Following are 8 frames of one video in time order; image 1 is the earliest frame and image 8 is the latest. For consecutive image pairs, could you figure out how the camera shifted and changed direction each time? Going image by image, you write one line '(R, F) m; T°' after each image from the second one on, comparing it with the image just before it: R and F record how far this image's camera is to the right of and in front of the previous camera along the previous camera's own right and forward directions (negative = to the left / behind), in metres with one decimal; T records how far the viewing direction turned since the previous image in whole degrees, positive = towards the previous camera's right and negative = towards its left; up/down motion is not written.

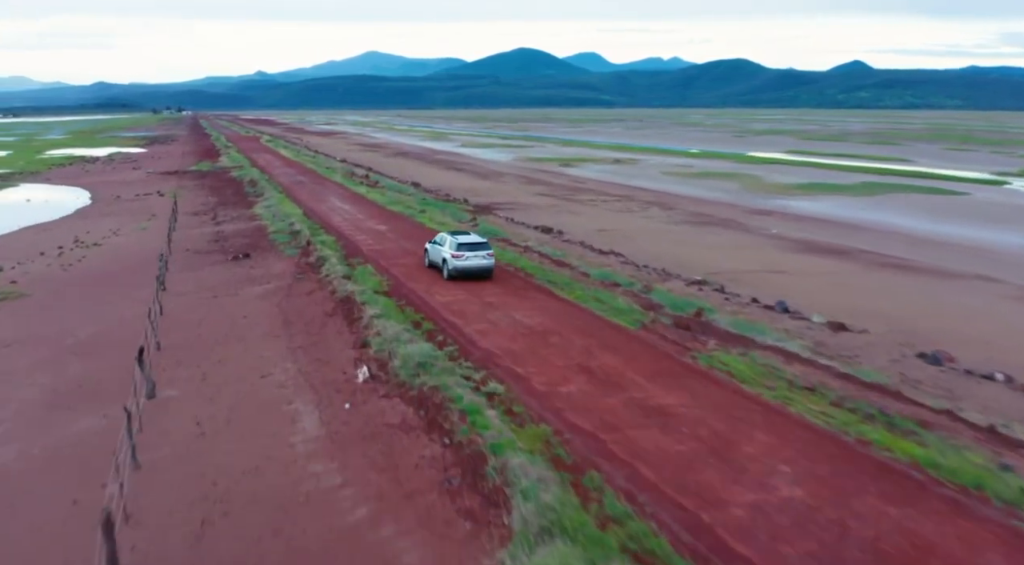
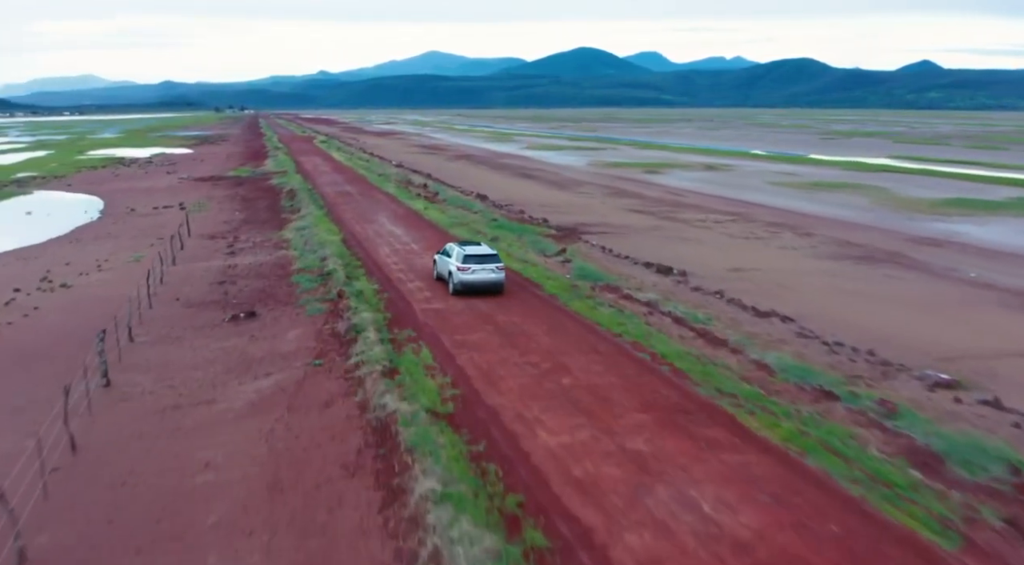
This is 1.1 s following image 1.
(-2.3, +11.4) m; -4°
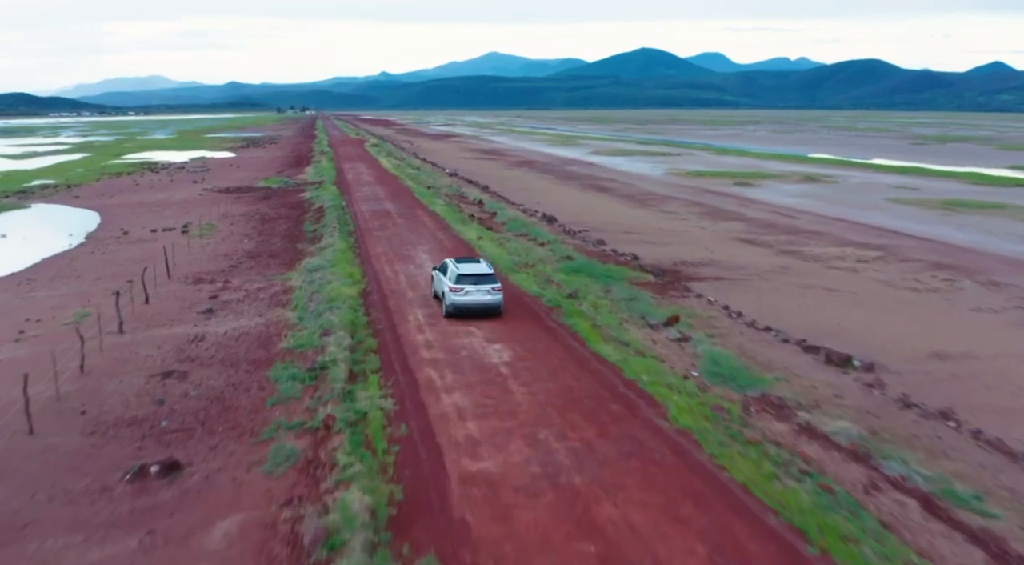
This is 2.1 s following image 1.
(-1.1, +10.7) m; -5°
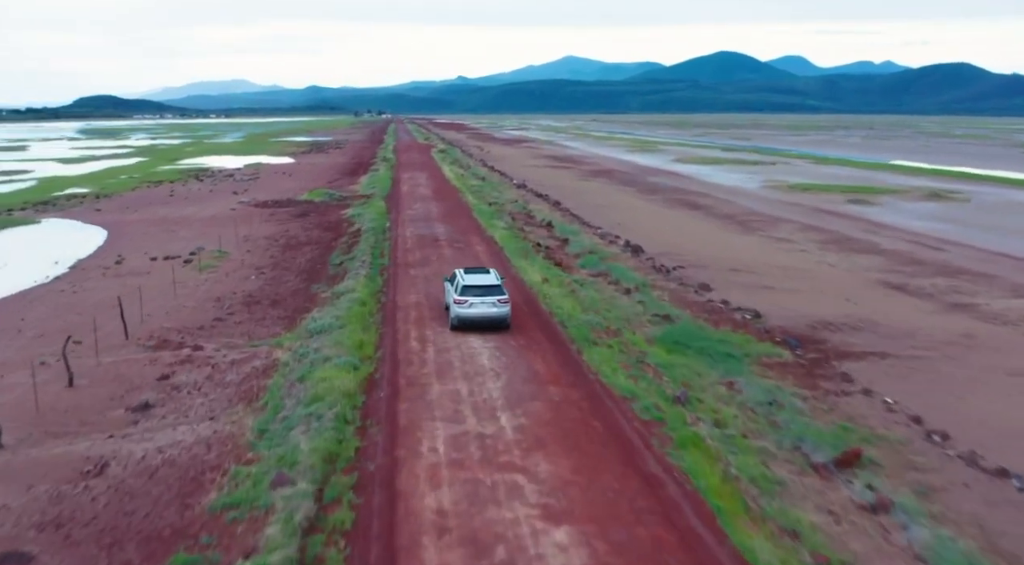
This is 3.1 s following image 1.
(-0.2, +8.8) m; -6°
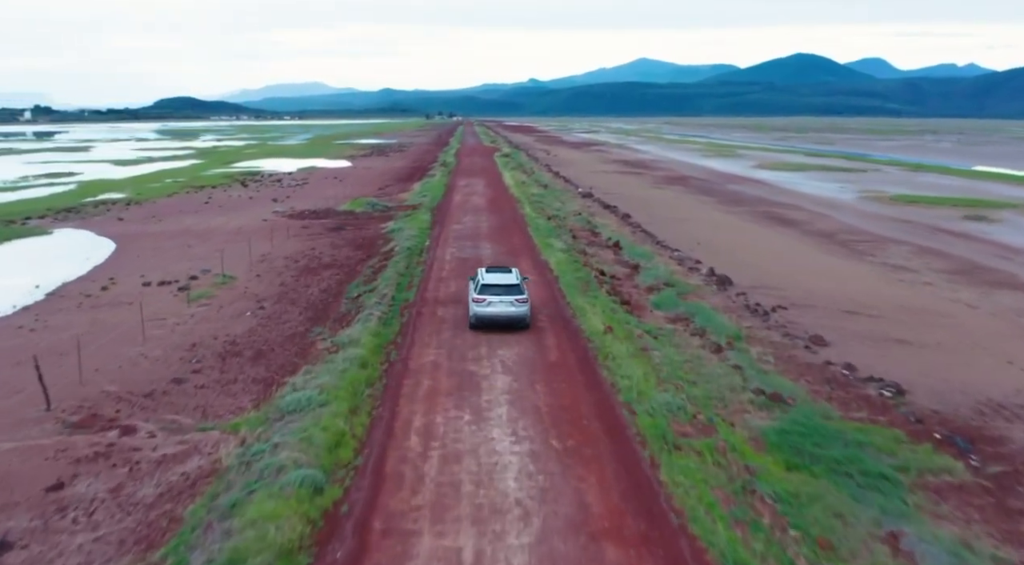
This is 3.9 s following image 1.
(+0.4, +6.4) m; -5°
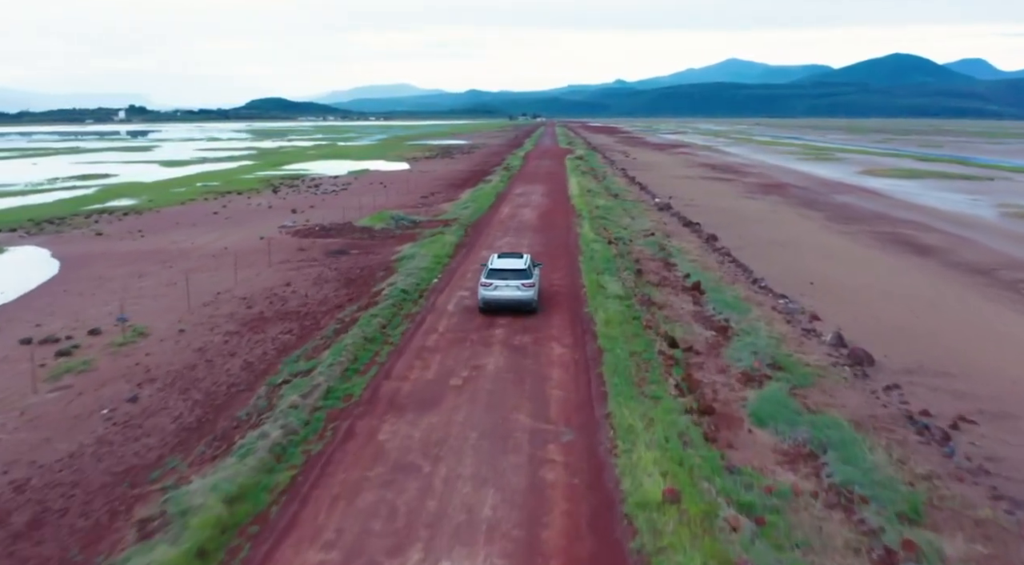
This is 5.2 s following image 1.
(+1.6, +9.9) m; -6°
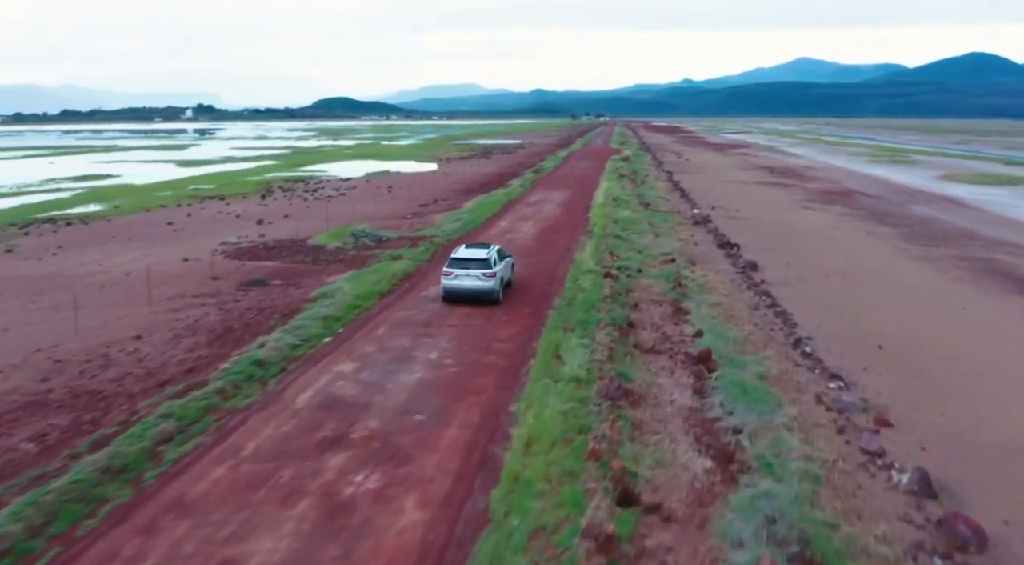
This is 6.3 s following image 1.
(+3.6, +8.4) m; -5°
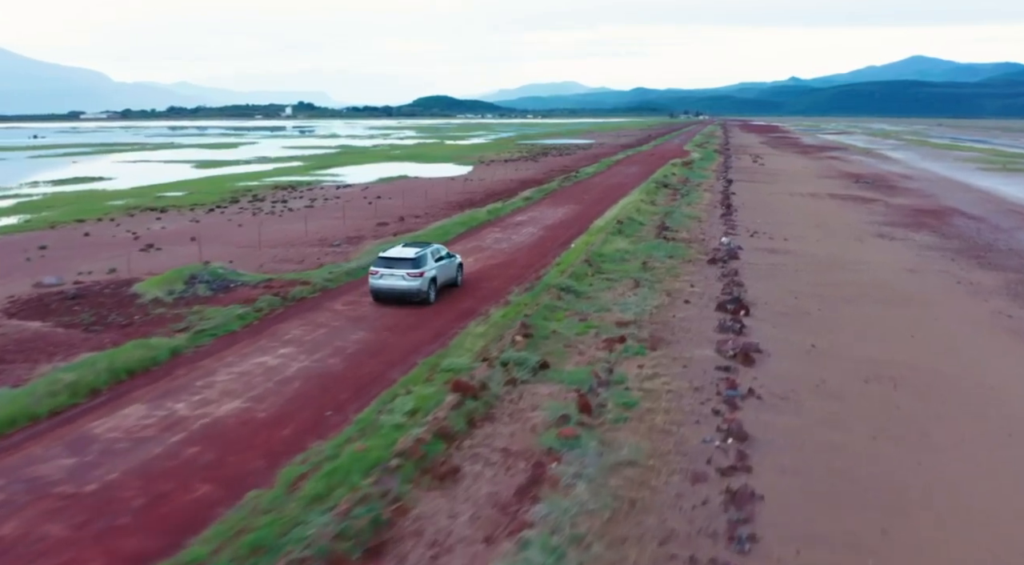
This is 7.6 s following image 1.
(+6.6, +11.3) m; -7°
